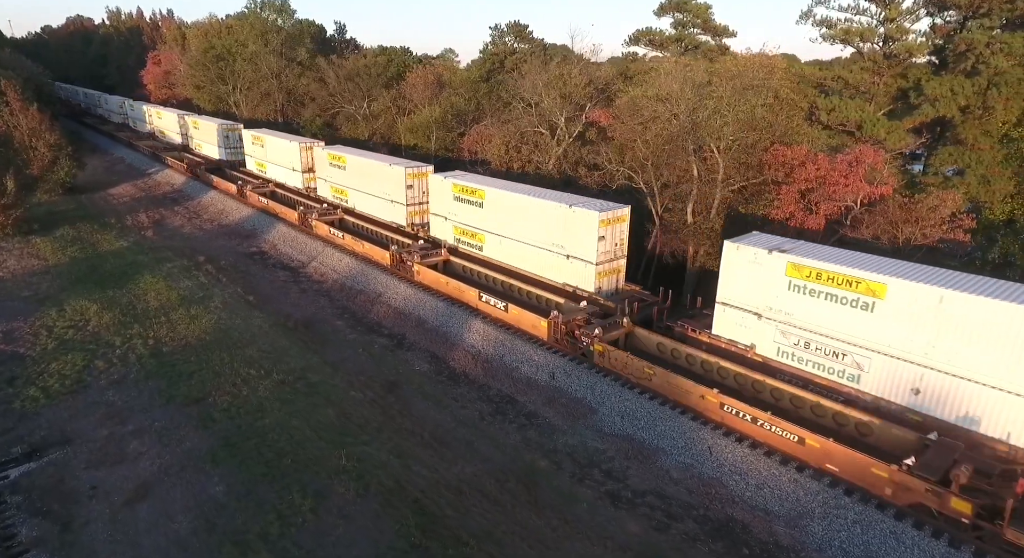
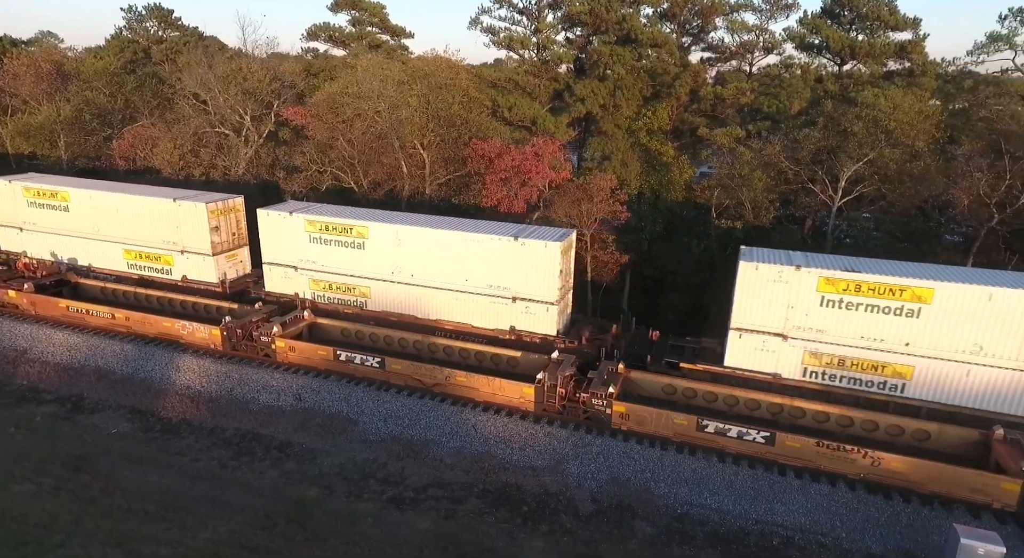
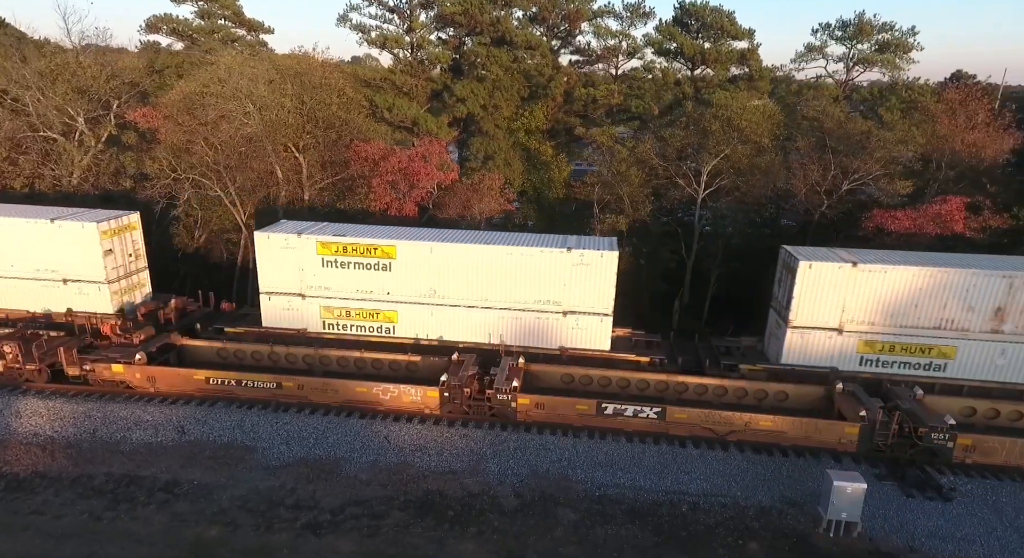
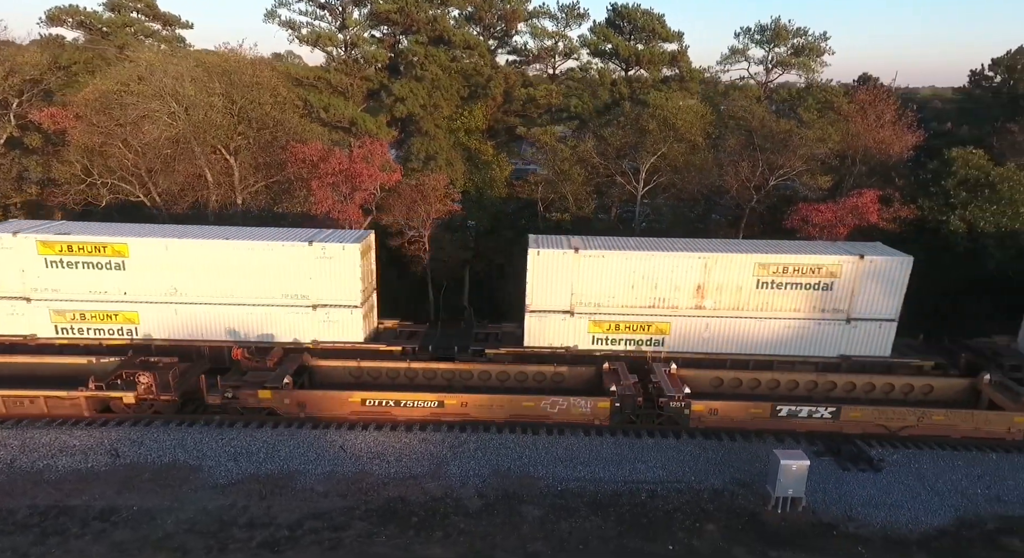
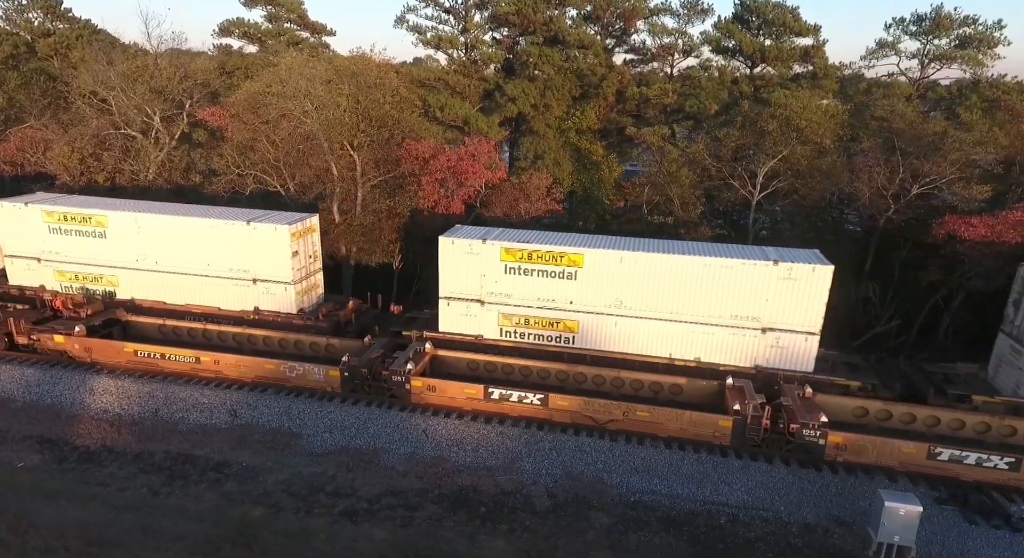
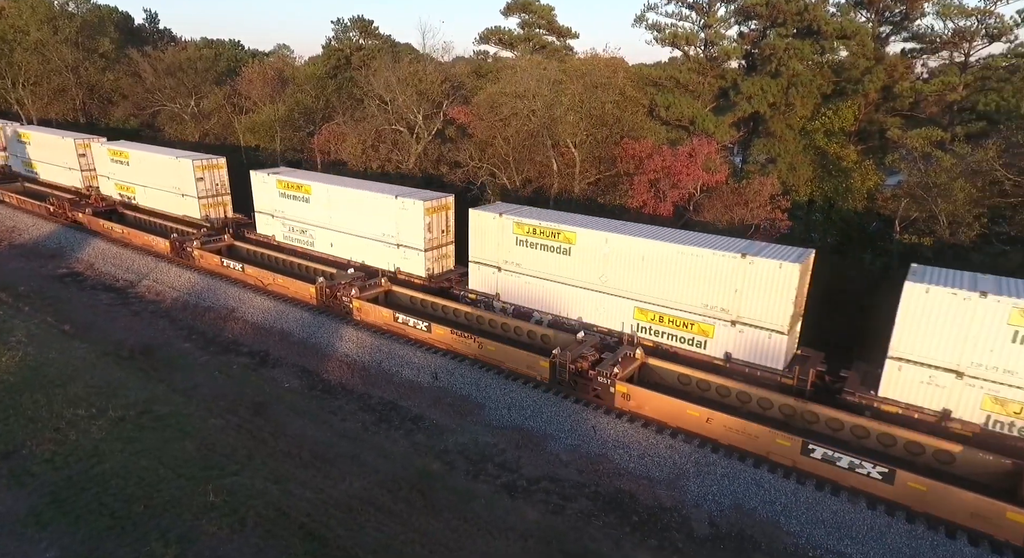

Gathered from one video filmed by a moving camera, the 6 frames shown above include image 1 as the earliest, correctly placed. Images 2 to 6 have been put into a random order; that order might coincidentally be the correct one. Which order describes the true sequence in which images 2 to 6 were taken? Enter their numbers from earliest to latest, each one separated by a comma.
6, 2, 5, 3, 4
